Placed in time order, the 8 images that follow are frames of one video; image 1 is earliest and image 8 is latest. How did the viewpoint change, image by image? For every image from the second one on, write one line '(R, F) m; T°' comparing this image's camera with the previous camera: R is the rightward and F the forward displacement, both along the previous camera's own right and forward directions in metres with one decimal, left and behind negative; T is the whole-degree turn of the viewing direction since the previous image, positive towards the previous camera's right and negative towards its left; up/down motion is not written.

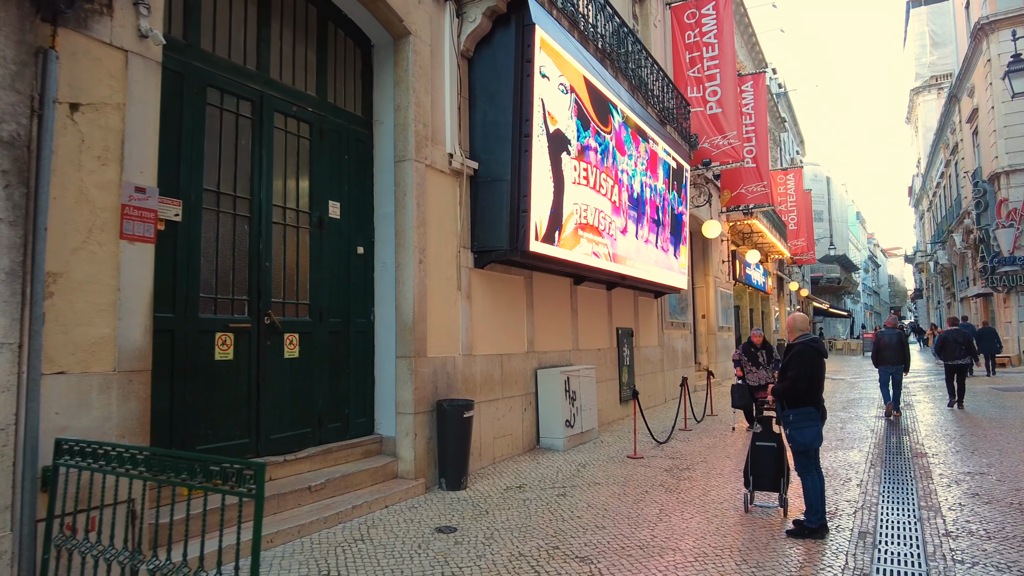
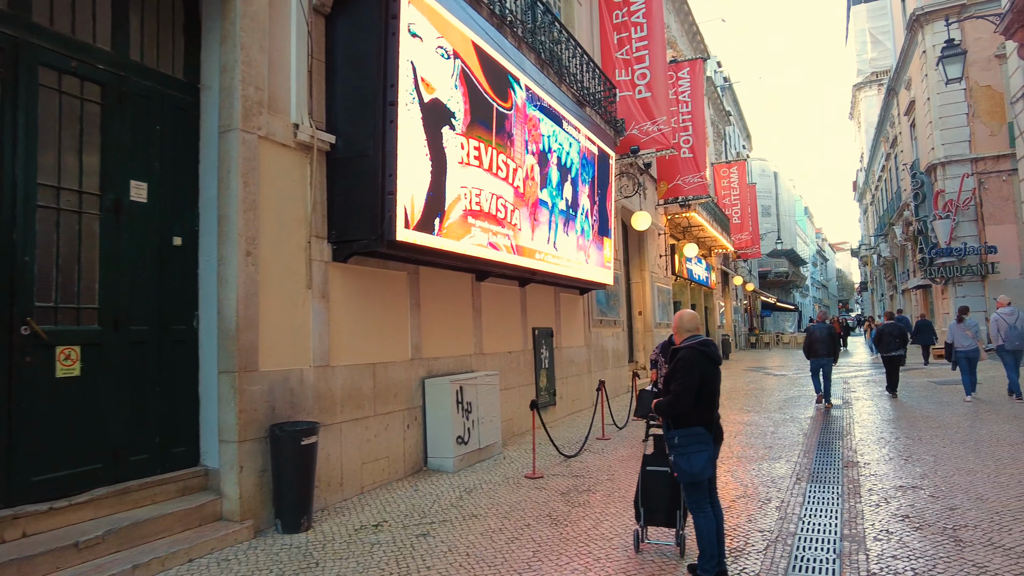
(+0.8, +1.0) m; +3°
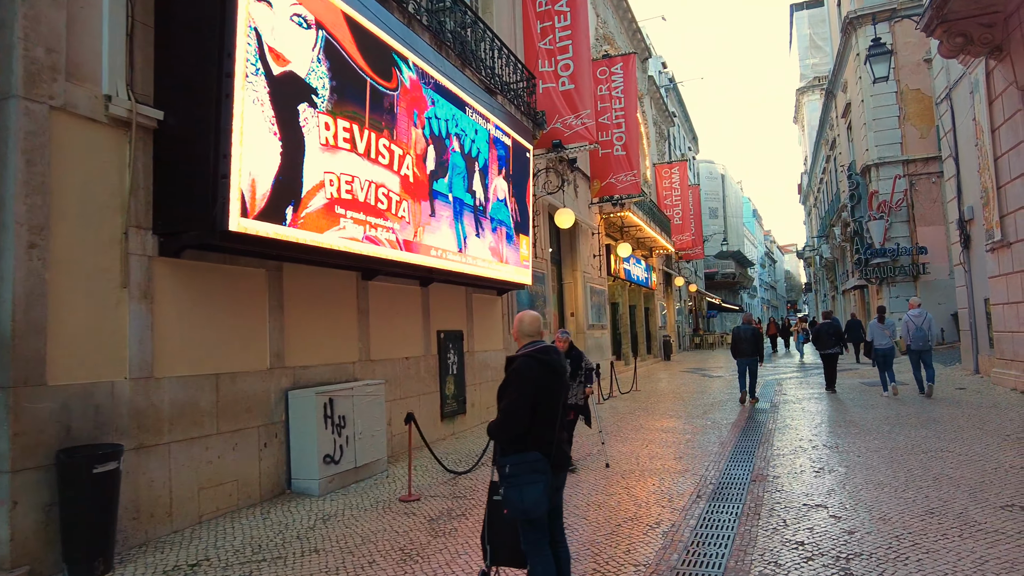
(+0.8, +0.7) m; +4°
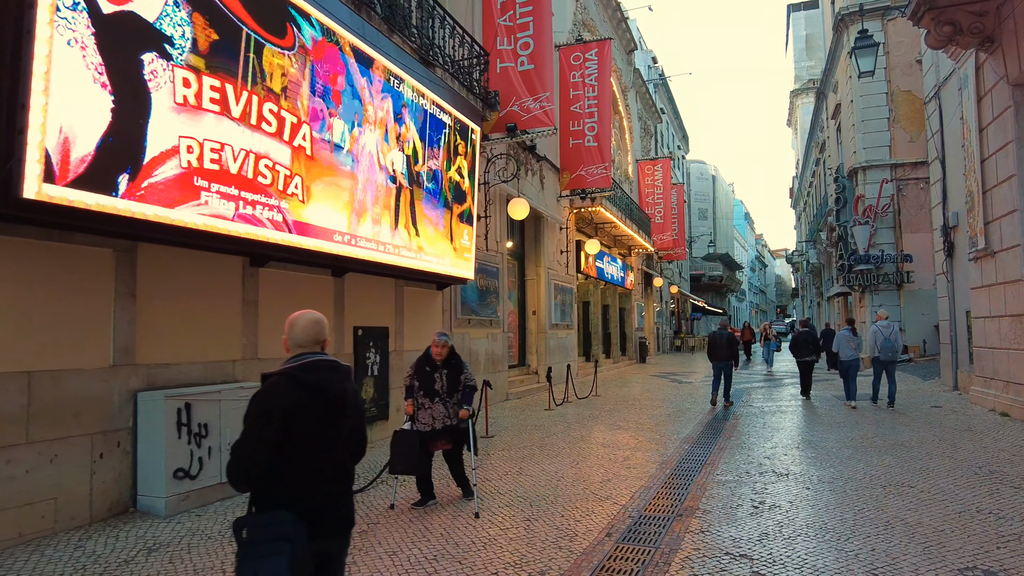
(+0.8, +0.9) m; +1°
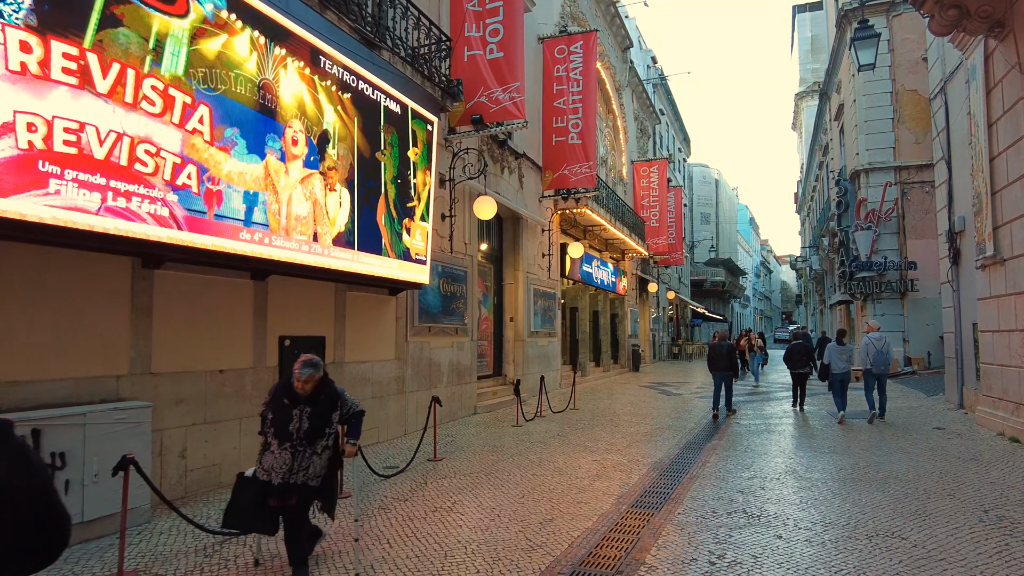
(+0.7, +0.9) m; -1°
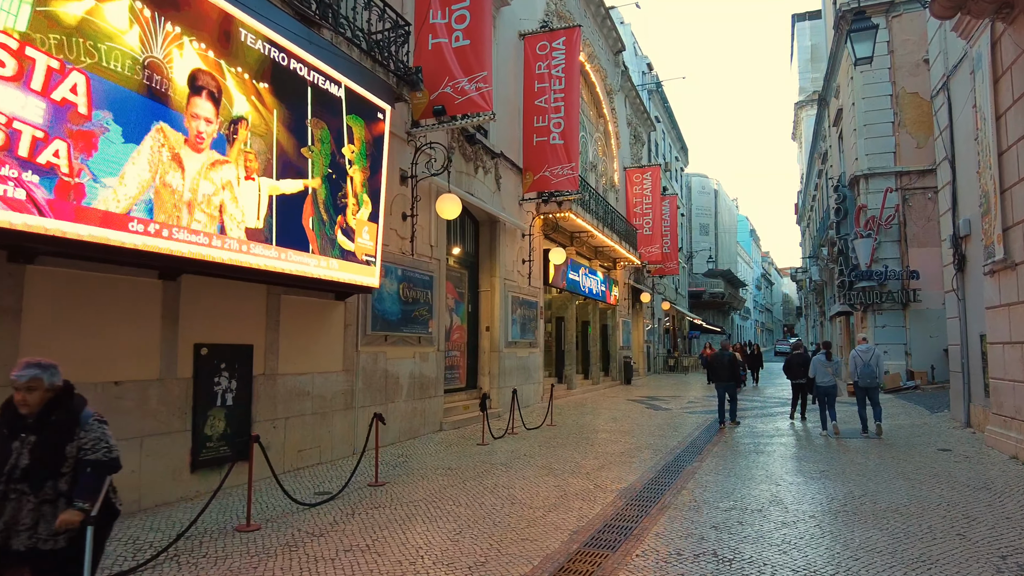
(+0.5, +0.9) m; 0°
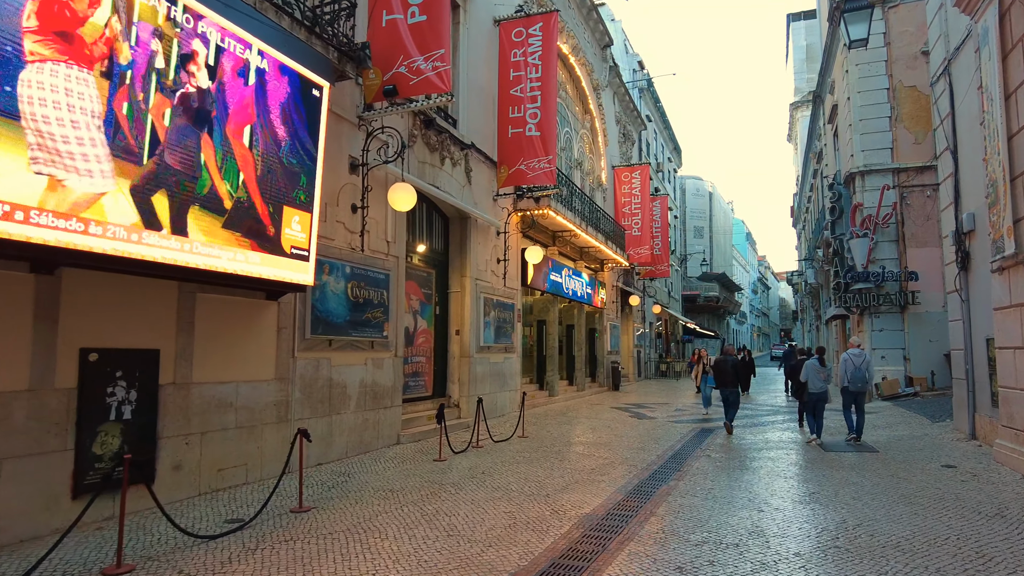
(+0.5, +0.9) m; 0°
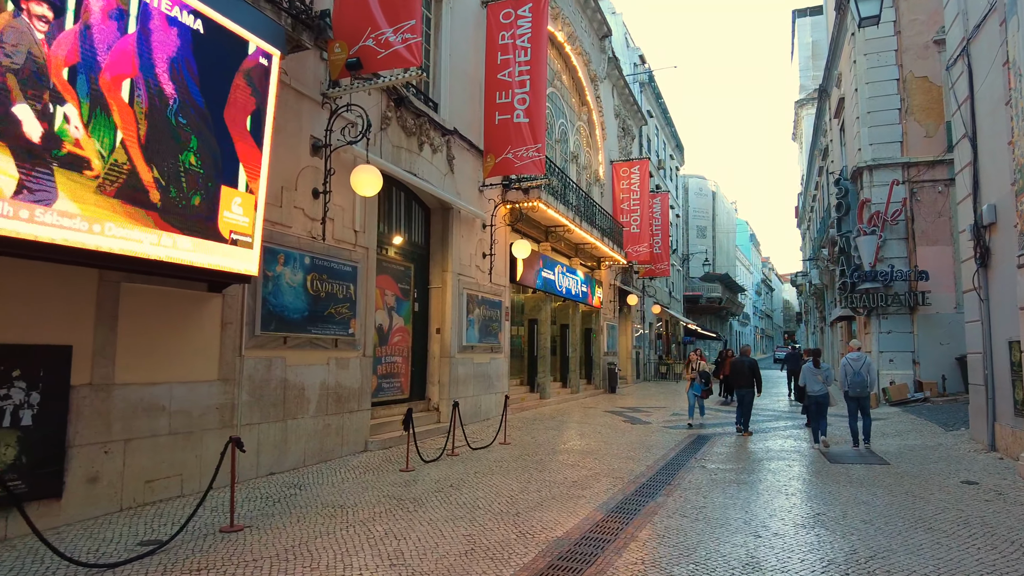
(+0.3, +0.8) m; 0°
